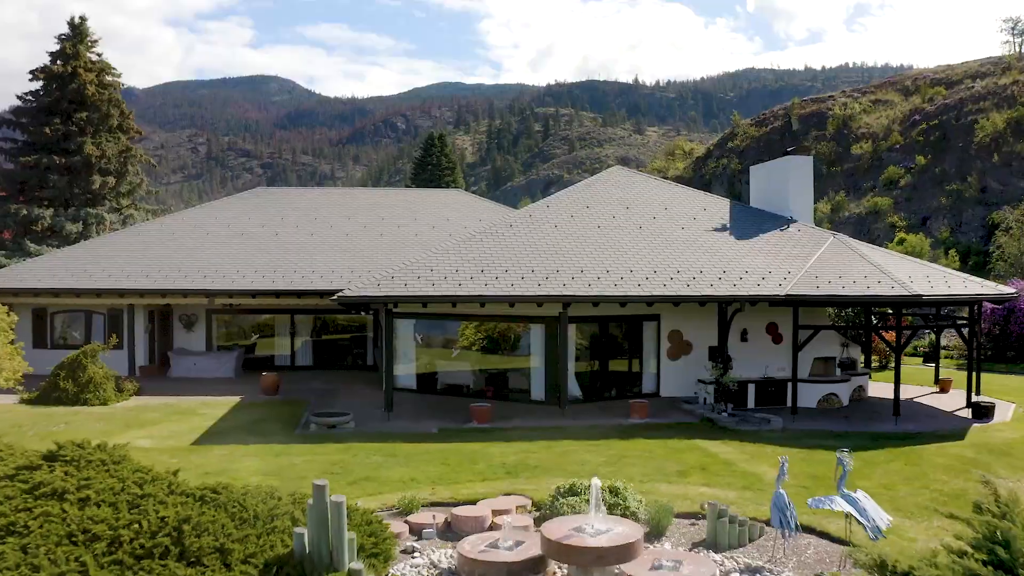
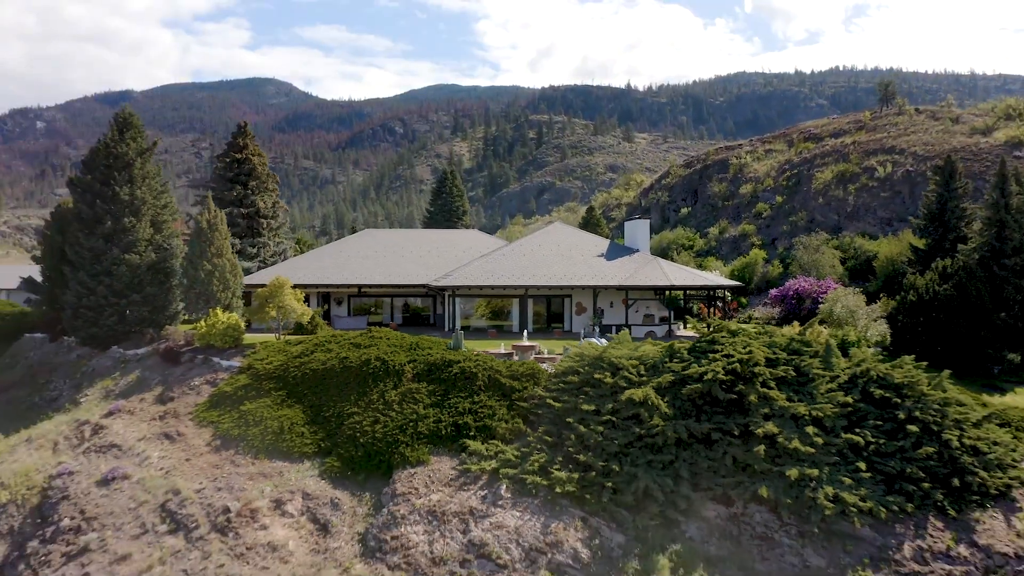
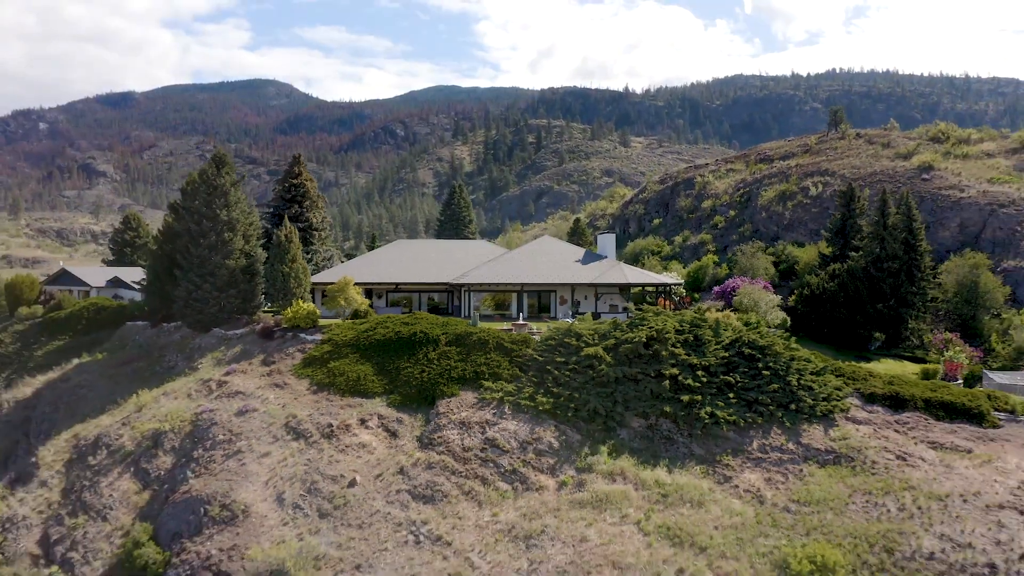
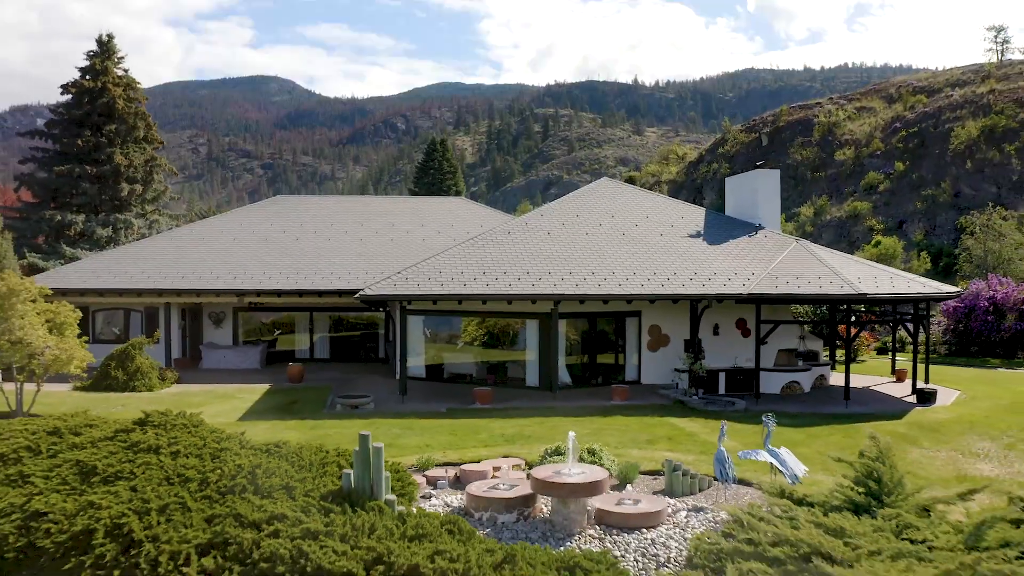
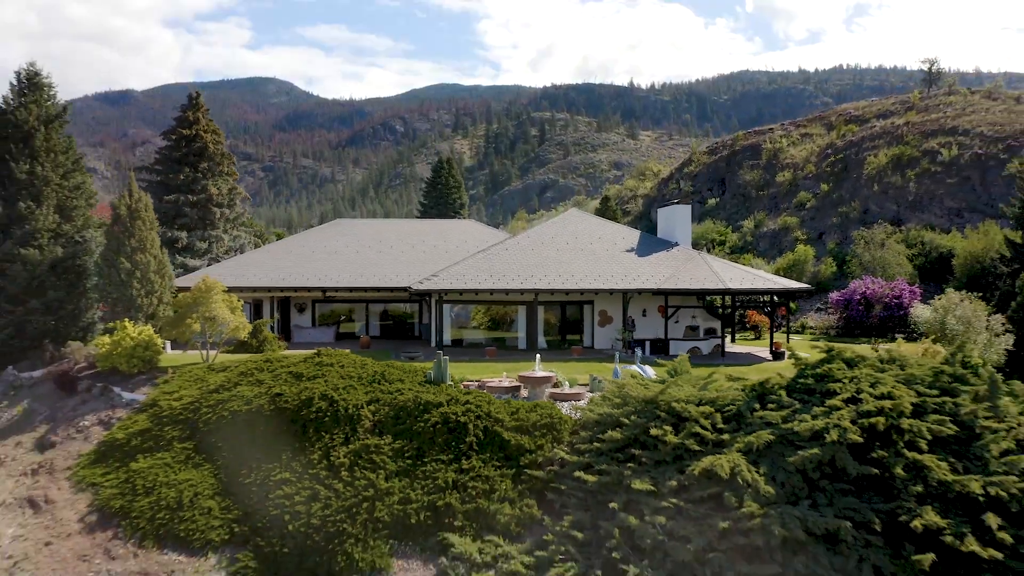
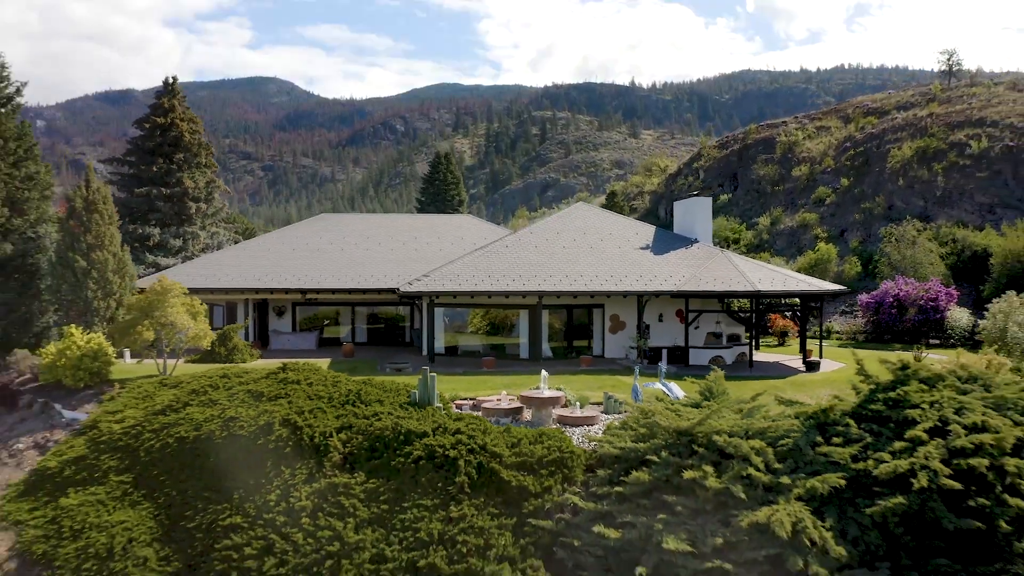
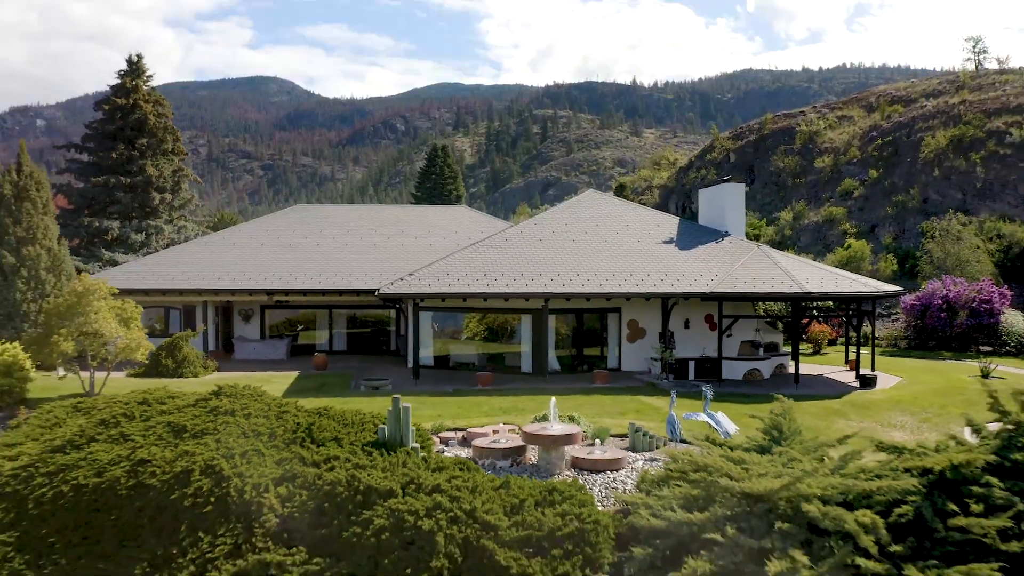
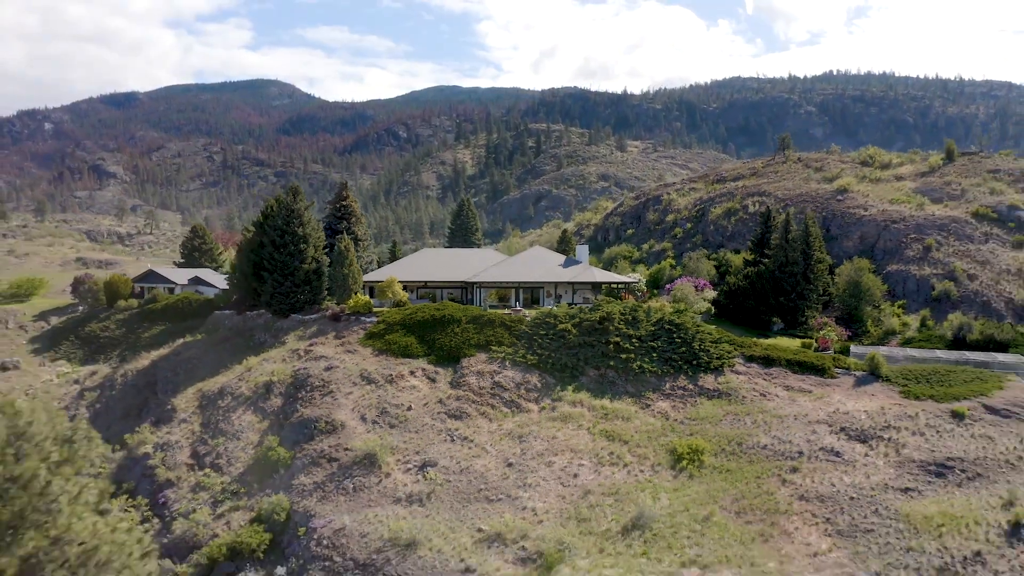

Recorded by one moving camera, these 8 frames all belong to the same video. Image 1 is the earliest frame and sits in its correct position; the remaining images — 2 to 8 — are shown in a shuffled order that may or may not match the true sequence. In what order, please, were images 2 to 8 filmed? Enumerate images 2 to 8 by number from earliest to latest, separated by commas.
4, 7, 6, 5, 2, 3, 8
